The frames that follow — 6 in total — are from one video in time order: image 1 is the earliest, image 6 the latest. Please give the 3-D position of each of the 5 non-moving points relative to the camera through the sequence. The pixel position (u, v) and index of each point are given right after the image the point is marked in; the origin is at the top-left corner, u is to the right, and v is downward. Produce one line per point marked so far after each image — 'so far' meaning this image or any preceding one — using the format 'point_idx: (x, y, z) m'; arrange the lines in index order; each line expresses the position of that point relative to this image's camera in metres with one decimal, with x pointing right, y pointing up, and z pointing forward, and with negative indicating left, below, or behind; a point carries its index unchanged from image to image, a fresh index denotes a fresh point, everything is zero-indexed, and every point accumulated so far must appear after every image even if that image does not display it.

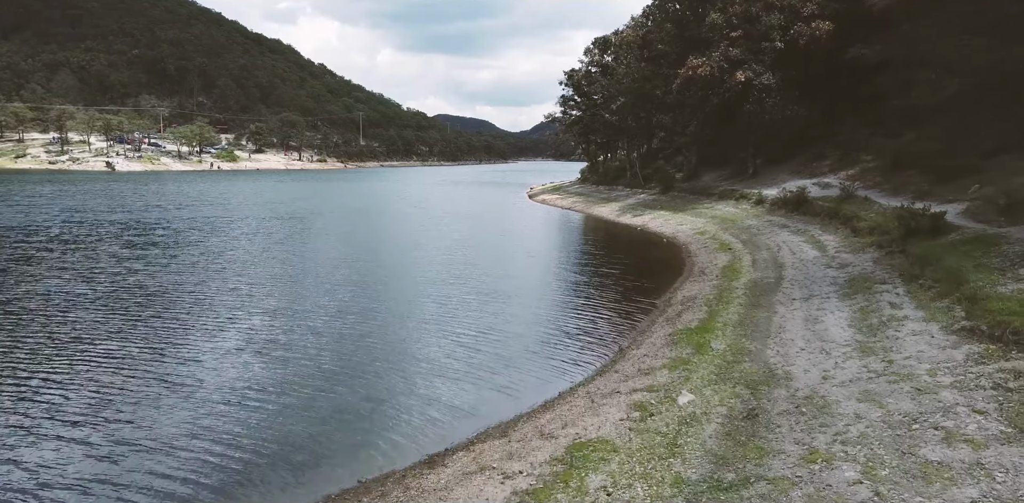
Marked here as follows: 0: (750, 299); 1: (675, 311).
0: (+6.4, -1.2, +19.3) m
1: (+4.6, -1.6, +20.0) m
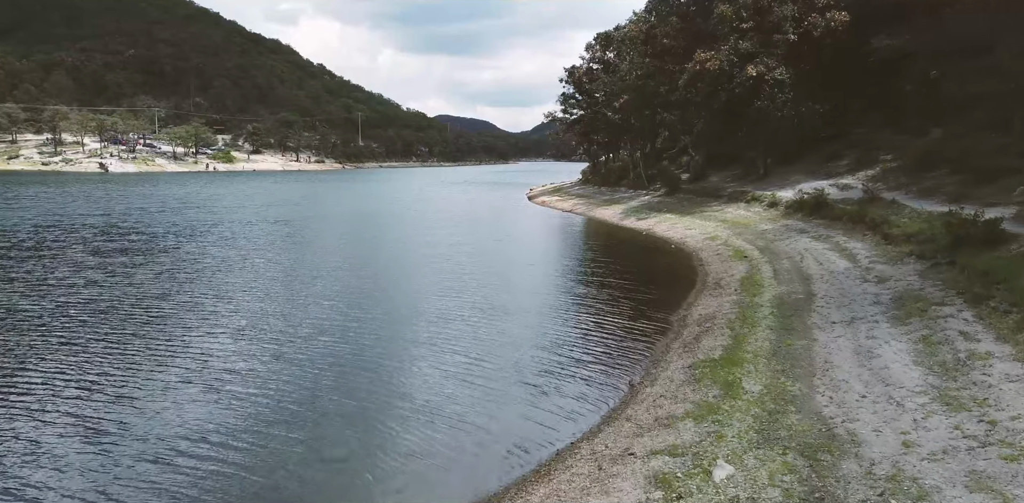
0: (+6.2, -1.6, +16.7) m
1: (+4.4, -1.9, +17.3) m
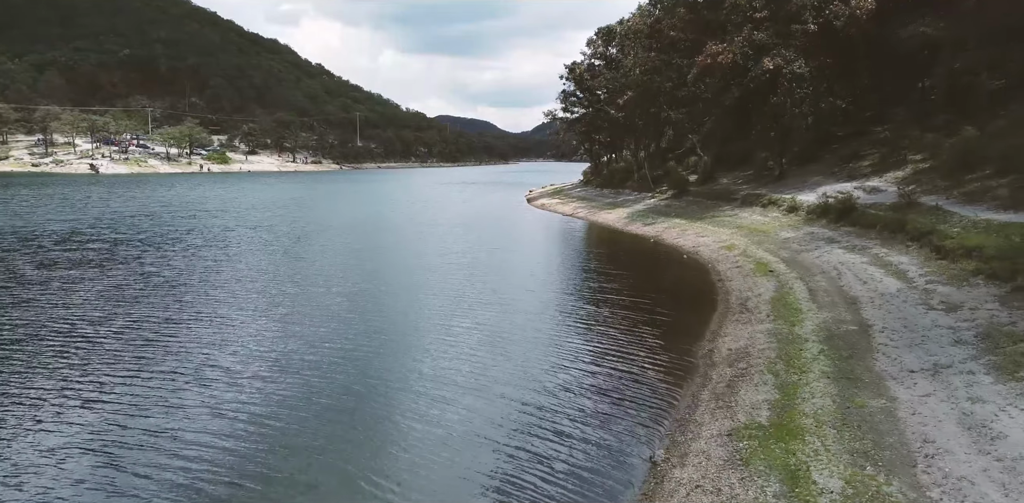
0: (+6.0, -2.0, +13.3) m
1: (+4.1, -2.4, +13.9) m
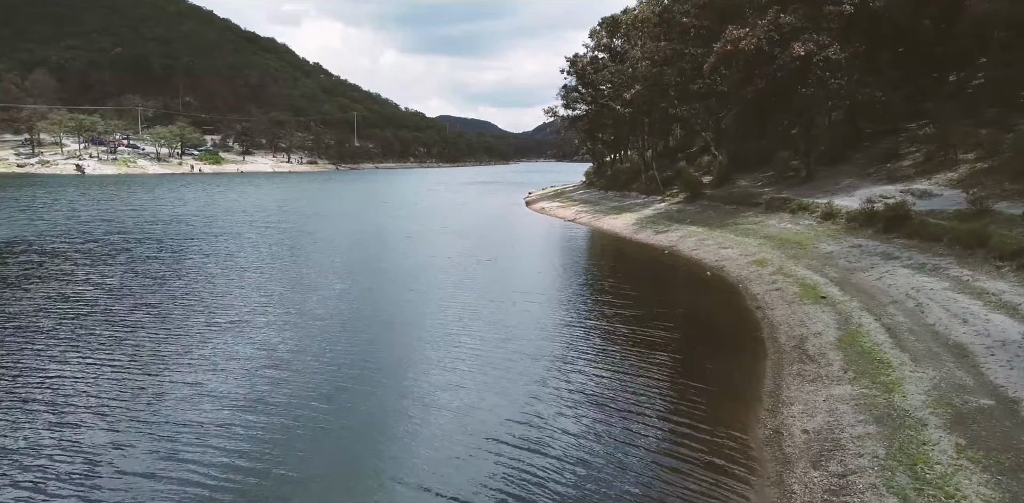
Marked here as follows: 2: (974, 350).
0: (+5.6, -2.6, +8.4) m
1: (+3.8, -3.0, +9.0) m
2: (+8.4, -1.8, +13.3) m
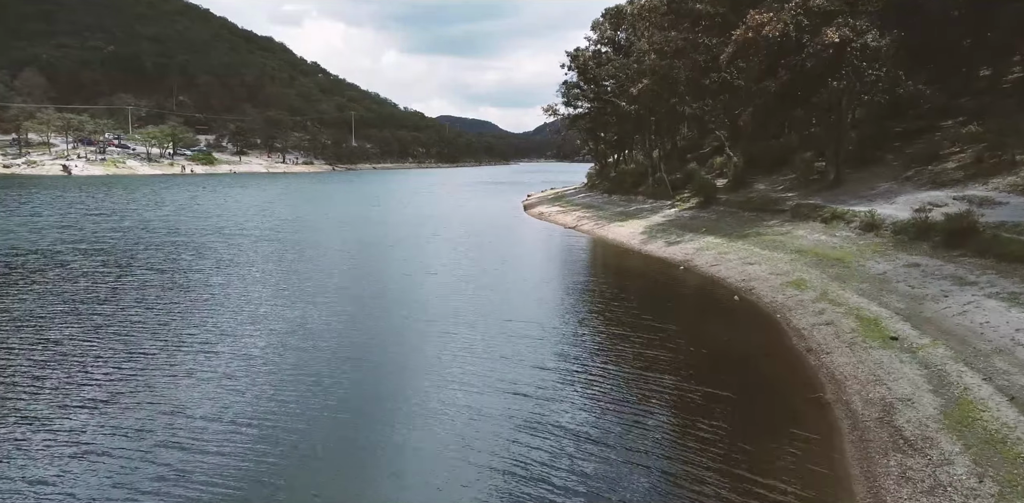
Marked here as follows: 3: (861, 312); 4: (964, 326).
0: (+5.3, -3.2, +4.0) m
1: (+3.4, -3.6, +4.6) m
2: (+8.1, -2.4, +8.9) m
3: (+8.8, -1.5, +18.4) m
4: (+9.7, -1.6, +15.5) m
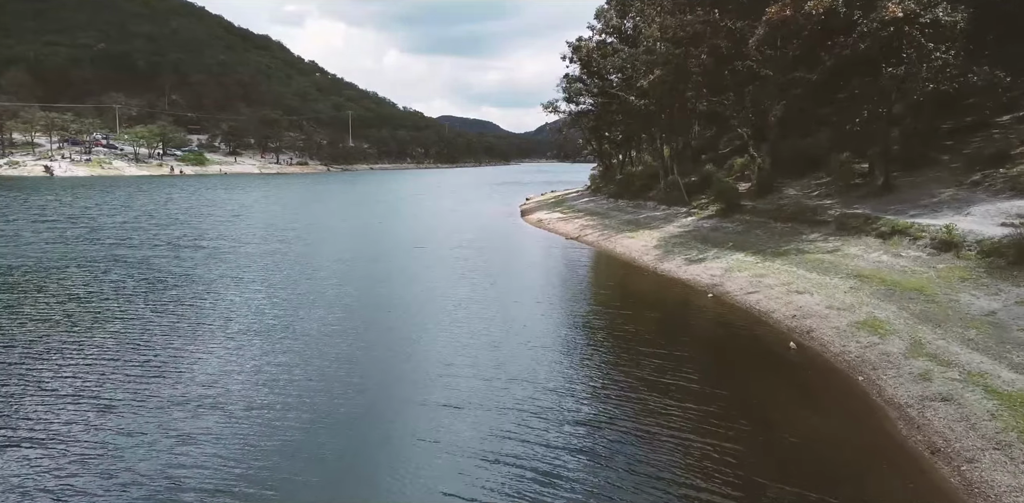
0: (+4.8, -4.0, -1.6) m
1: (+3.0, -4.4, -1.0) m
2: (+7.6, -3.2, +3.3) m
3: (+8.4, -2.3, +12.8) m
4: (+9.3, -2.4, +9.9) m
